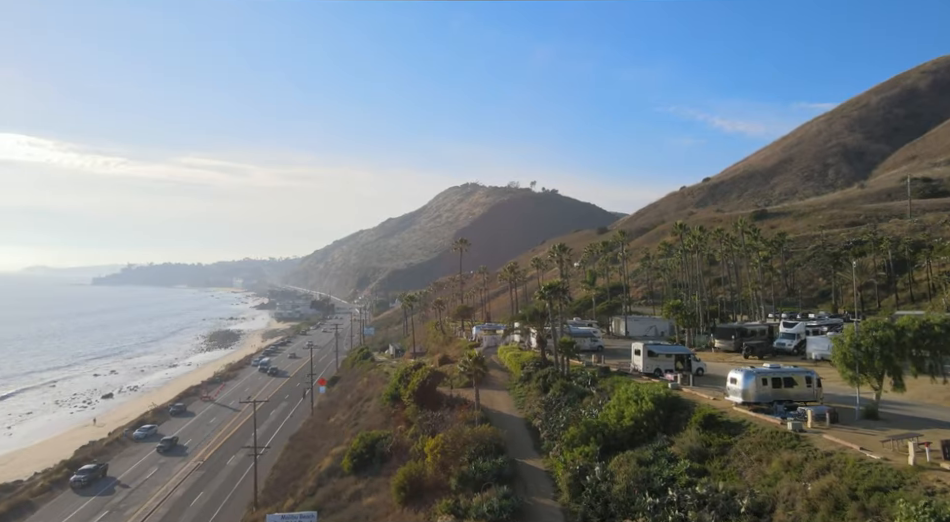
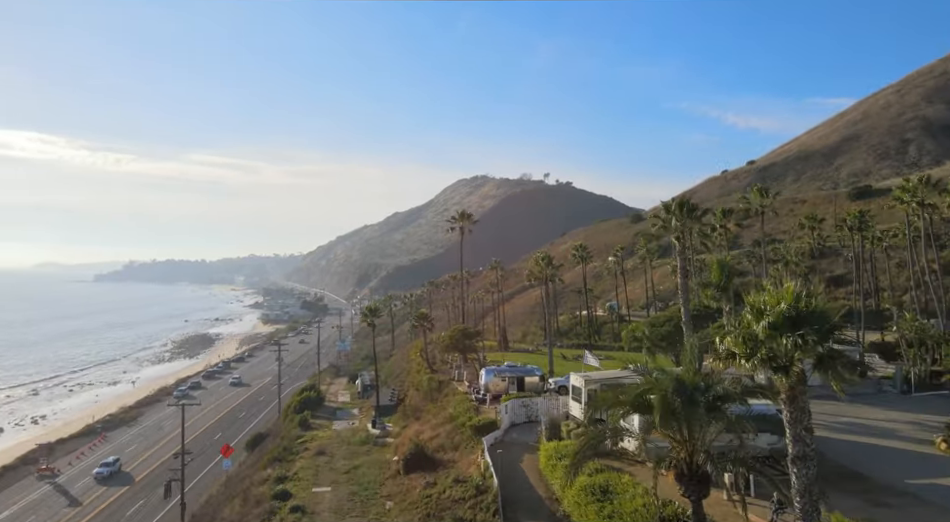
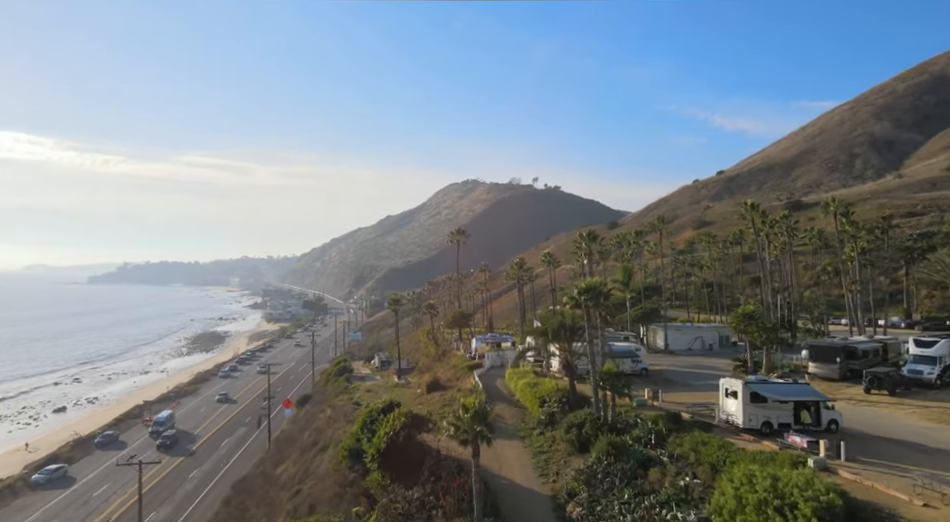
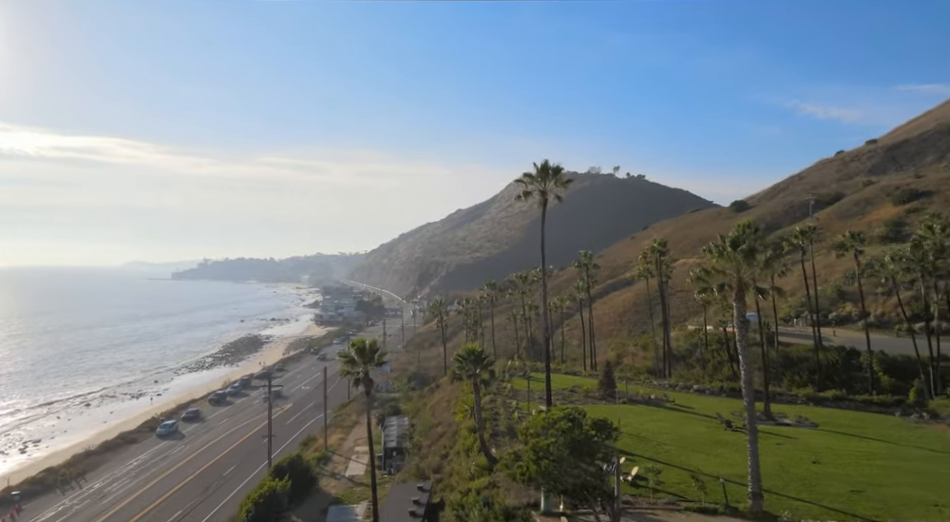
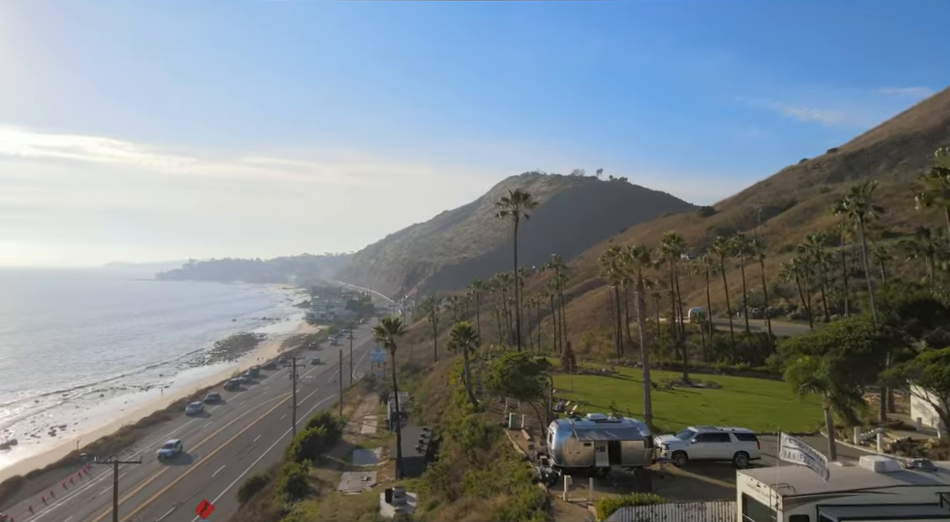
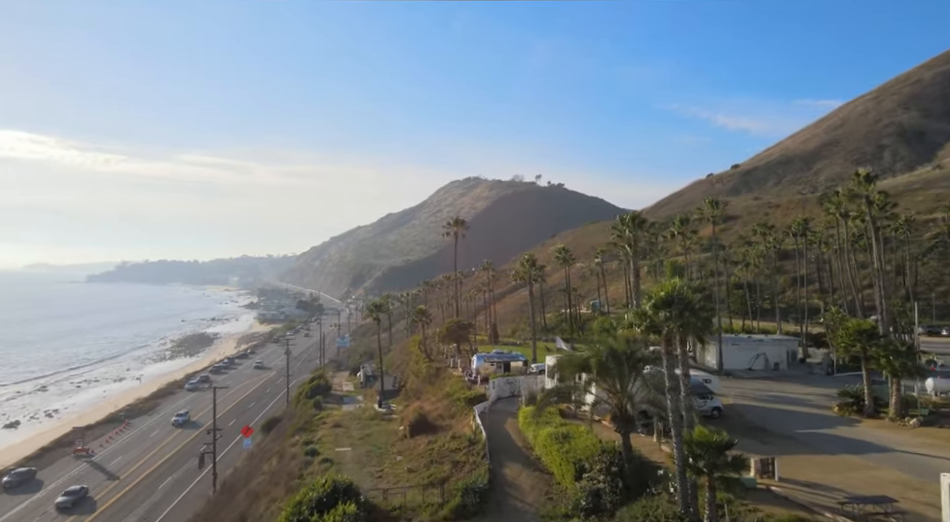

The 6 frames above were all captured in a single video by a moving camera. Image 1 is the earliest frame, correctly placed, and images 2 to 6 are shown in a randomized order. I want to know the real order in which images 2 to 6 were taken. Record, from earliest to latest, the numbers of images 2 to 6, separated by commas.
3, 6, 2, 5, 4
